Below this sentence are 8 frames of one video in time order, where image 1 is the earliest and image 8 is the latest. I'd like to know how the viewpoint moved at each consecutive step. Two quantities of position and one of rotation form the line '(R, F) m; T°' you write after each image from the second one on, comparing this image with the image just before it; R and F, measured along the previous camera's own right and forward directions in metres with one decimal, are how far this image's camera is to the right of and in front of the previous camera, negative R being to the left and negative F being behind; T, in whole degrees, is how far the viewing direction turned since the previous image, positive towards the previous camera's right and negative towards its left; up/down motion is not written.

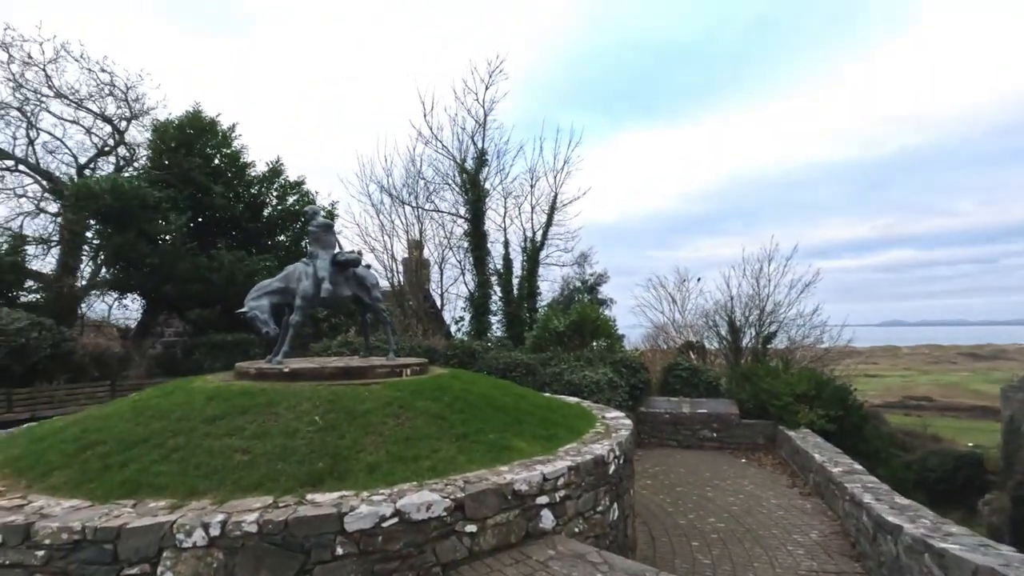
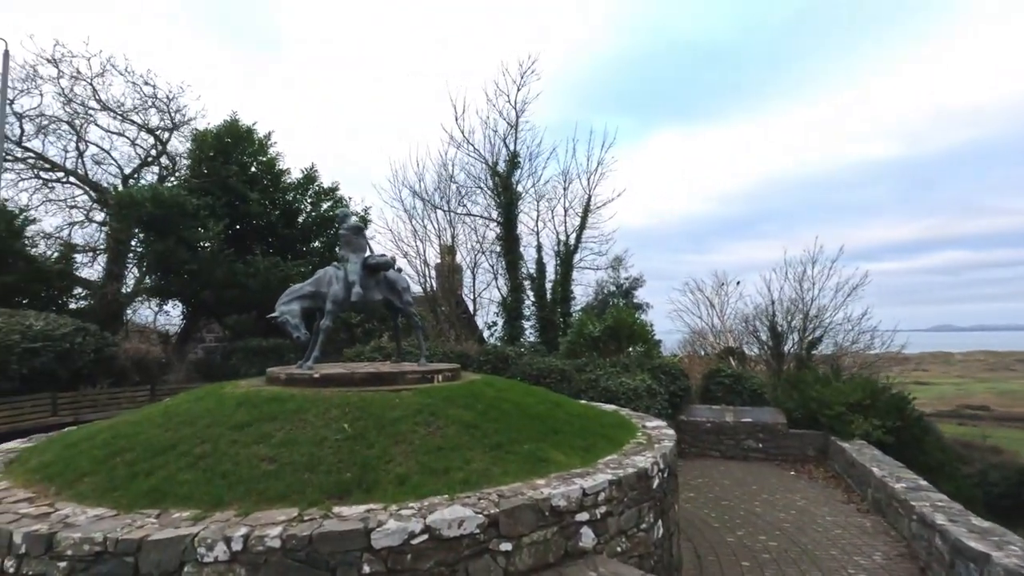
(0.0, +0.4) m; -3°
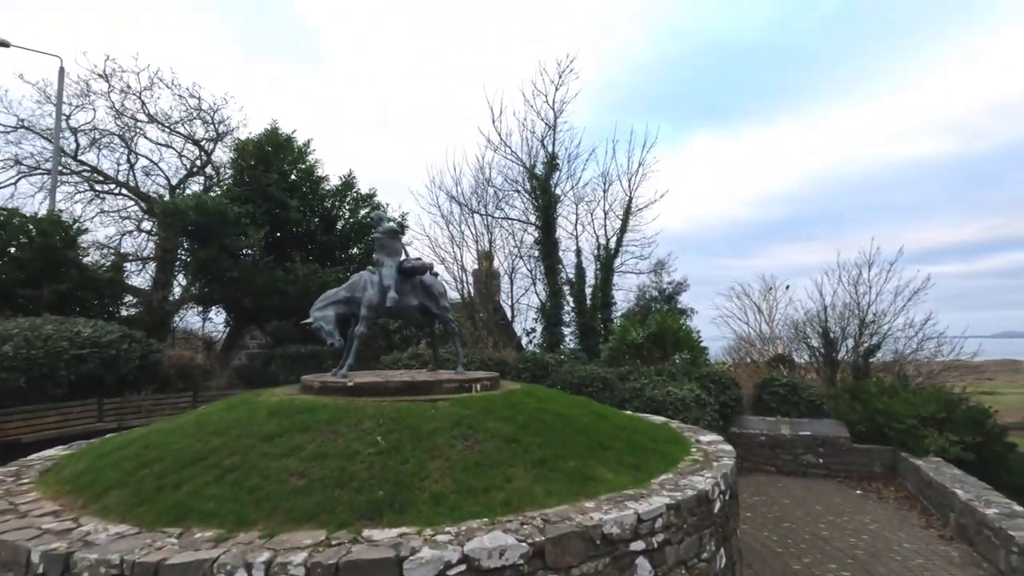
(-0.1, +0.5) m; -4°
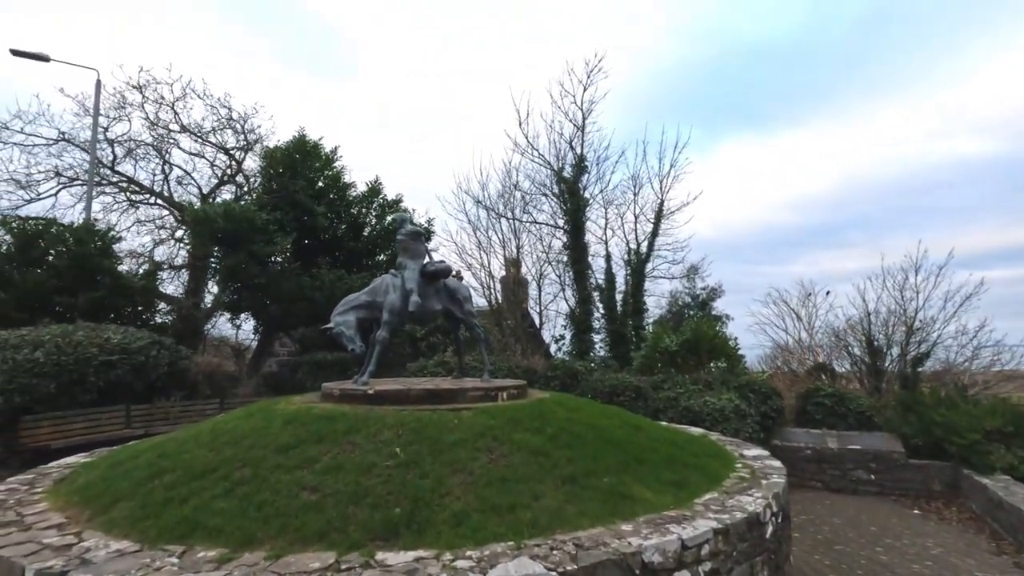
(0.0, +0.4) m; -3°
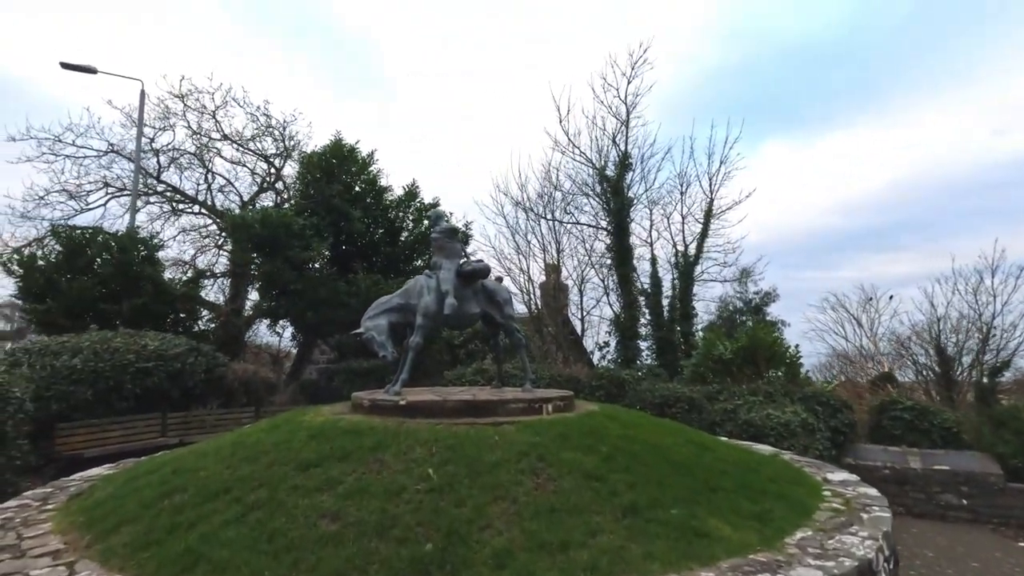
(-0.1, +0.8) m; -4°
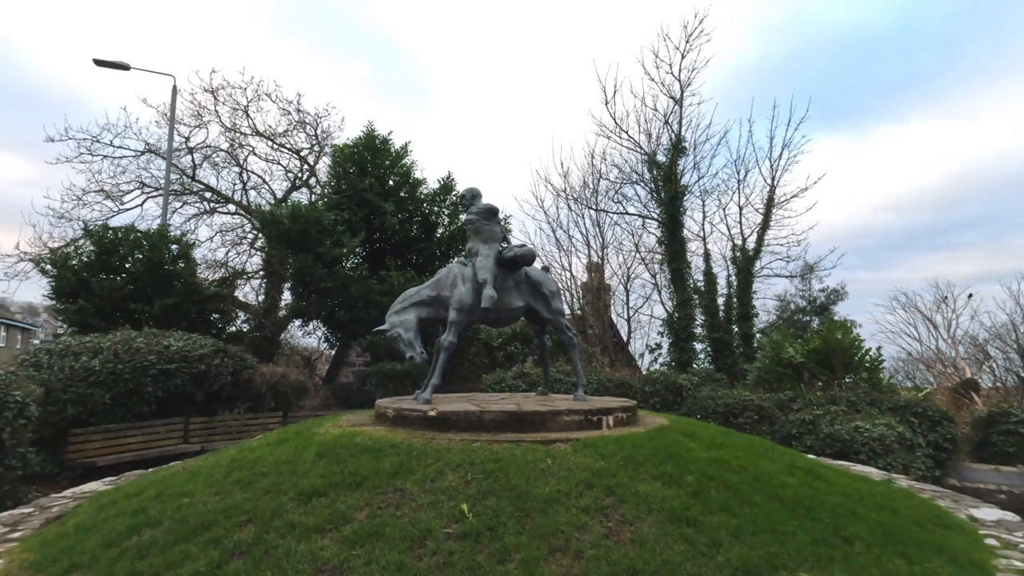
(-0.2, +1.2) m; -4°
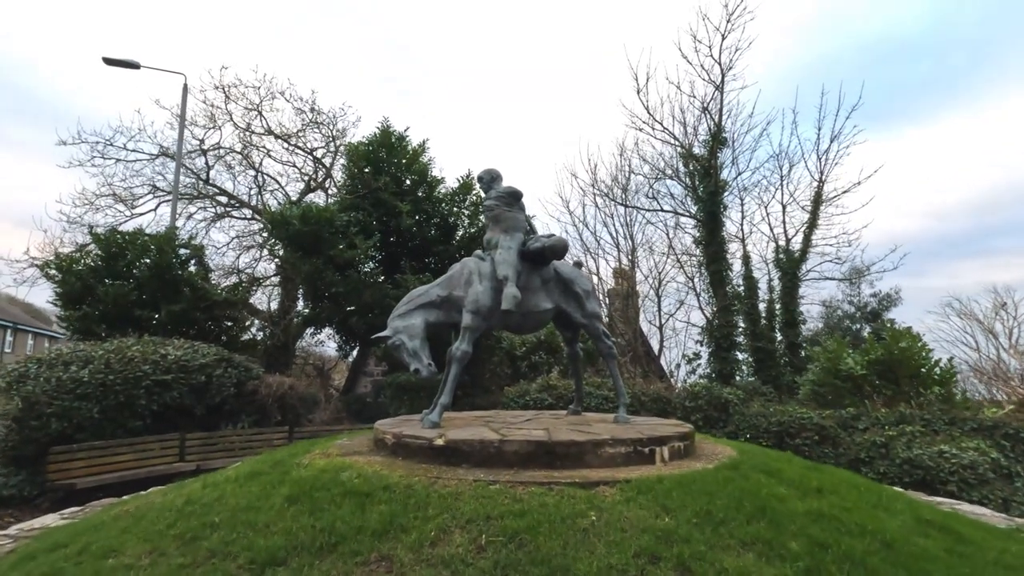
(0.0, +1.2) m; -2°
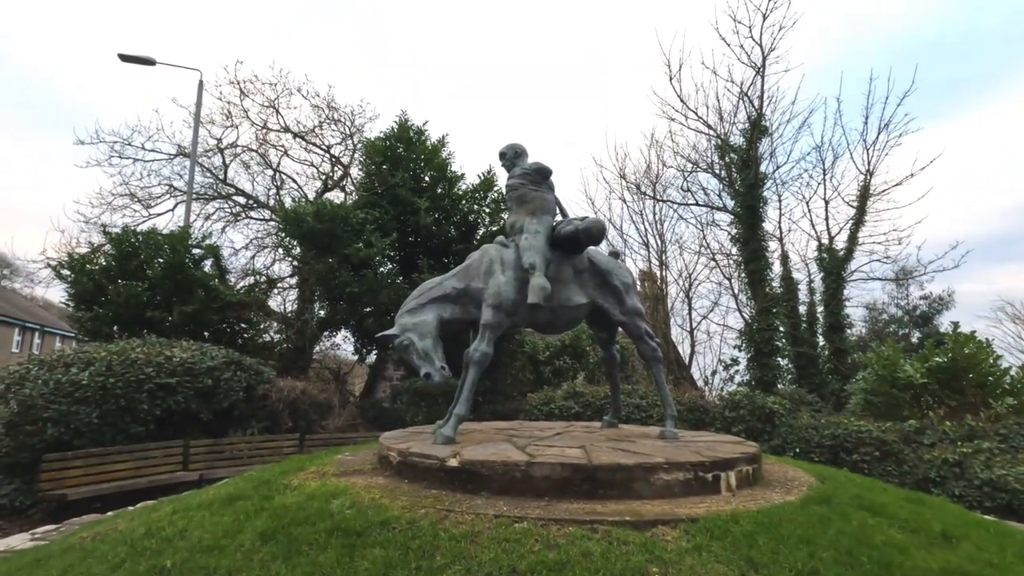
(-0.1, +0.8) m; -2°
